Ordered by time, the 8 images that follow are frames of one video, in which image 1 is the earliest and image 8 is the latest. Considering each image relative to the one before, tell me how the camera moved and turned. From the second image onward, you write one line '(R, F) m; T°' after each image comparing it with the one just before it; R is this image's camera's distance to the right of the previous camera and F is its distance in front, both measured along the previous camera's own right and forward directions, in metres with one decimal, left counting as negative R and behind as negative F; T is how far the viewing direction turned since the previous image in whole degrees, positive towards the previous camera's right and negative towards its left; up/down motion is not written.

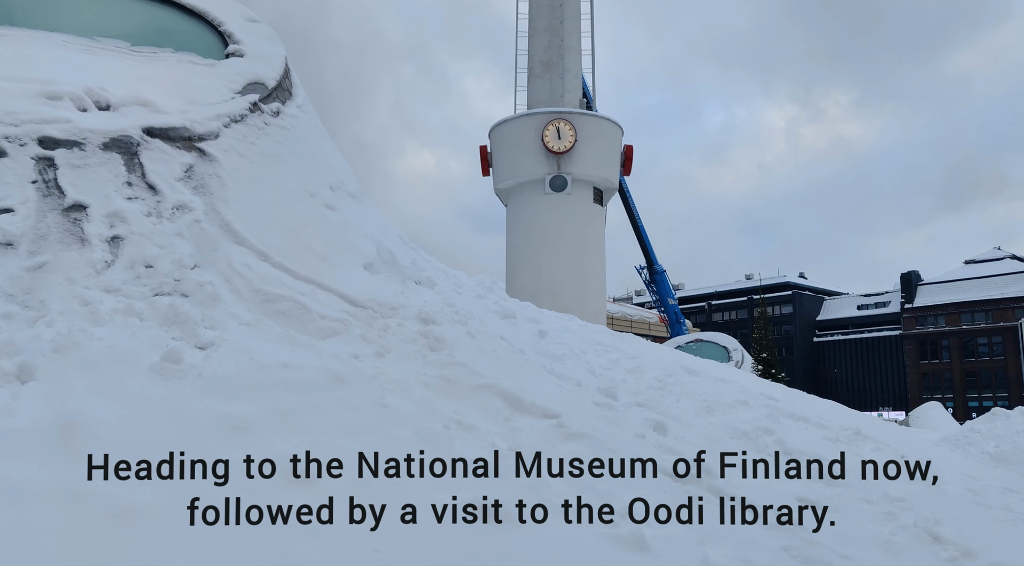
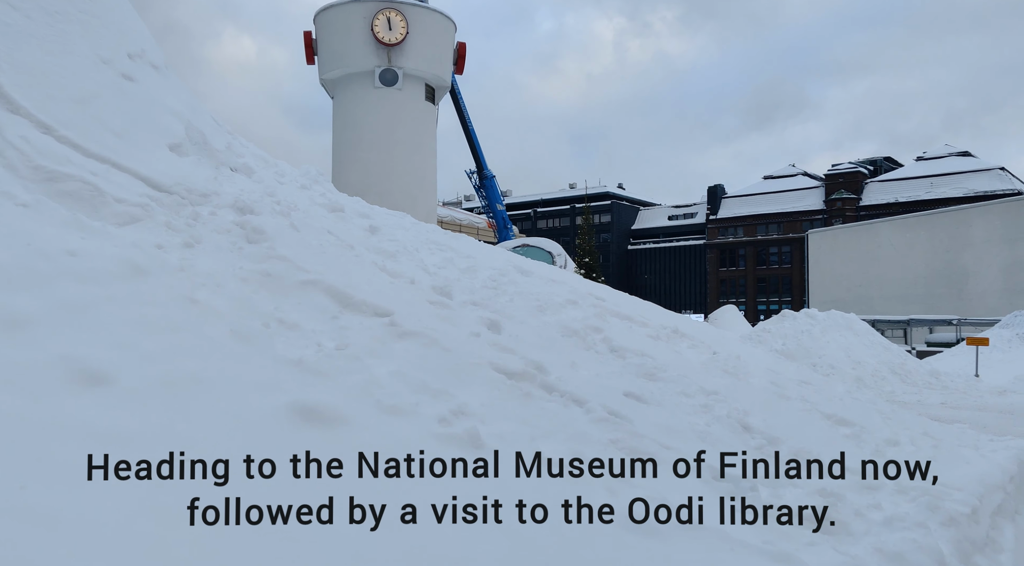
(0.0, +0.4) m; +13°
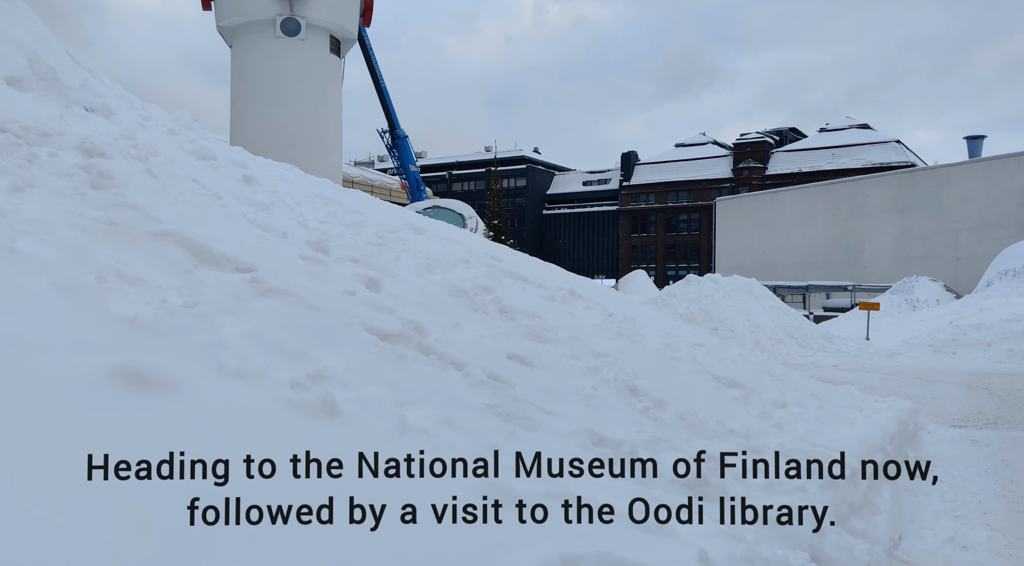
(+0.3, +0.4) m; +6°
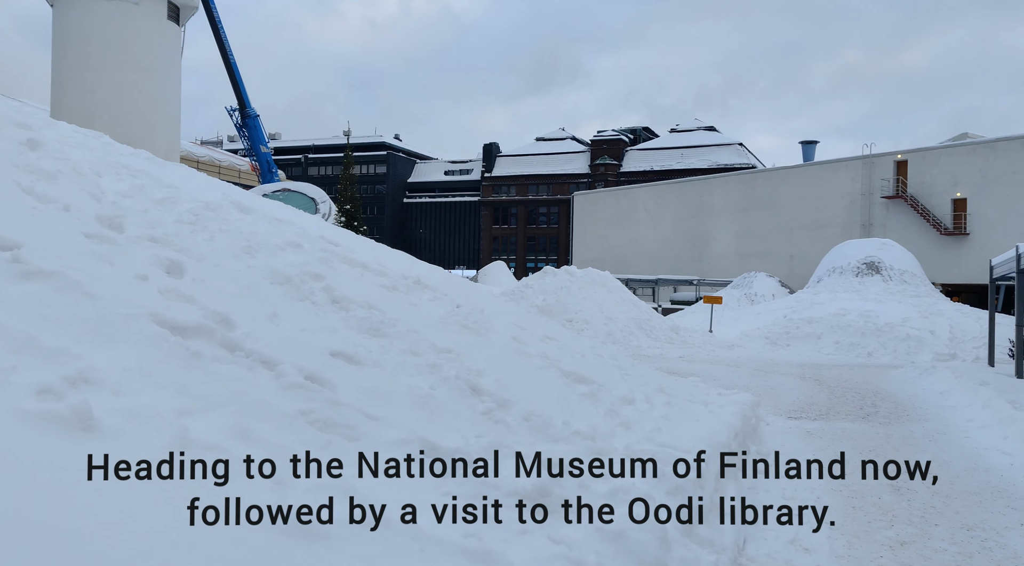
(+0.2, +0.6) m; +10°
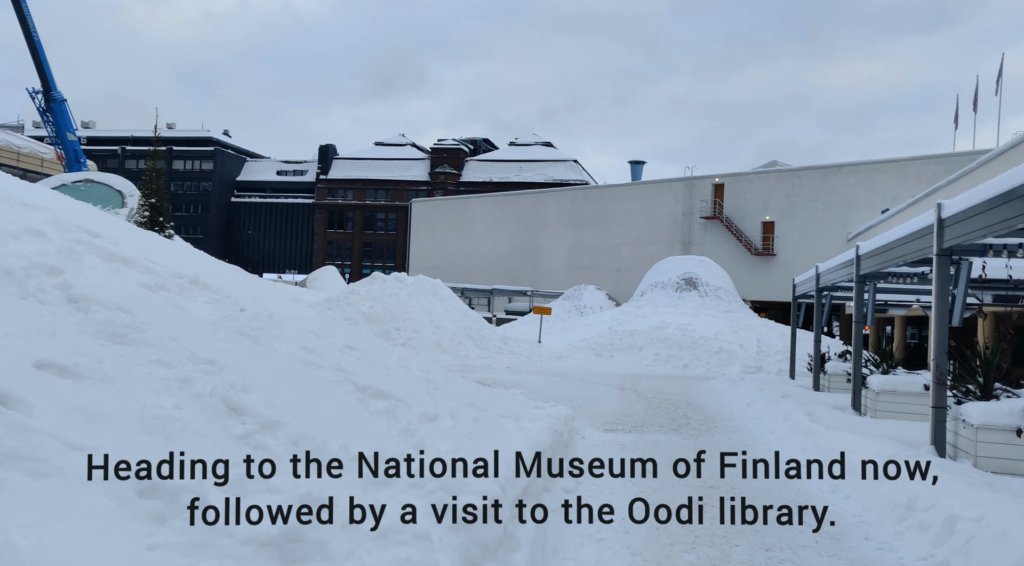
(+0.4, +0.7) m; +12°
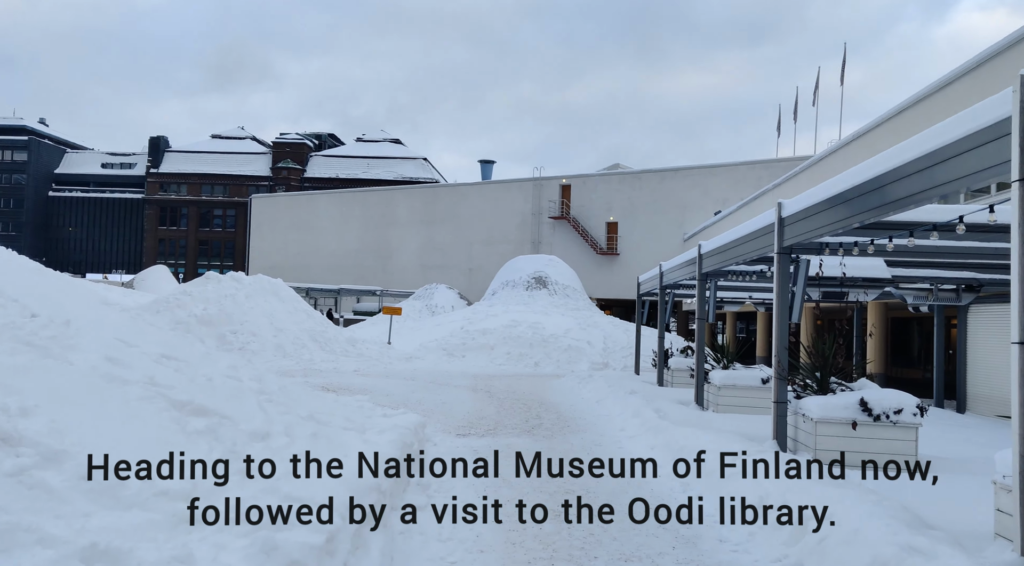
(+0.1, +0.5) m; +11°
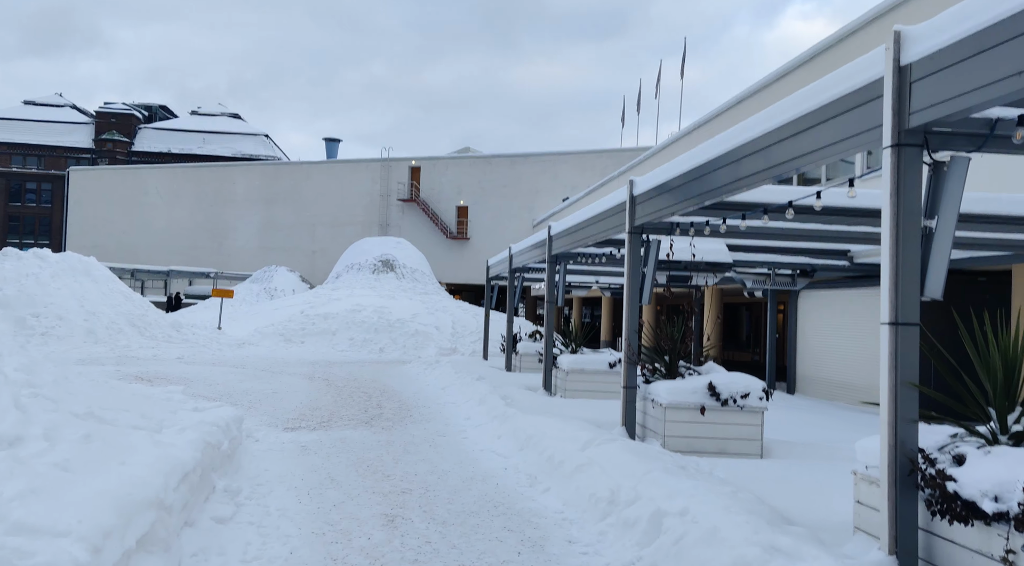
(+0.1, +0.7) m; +11°
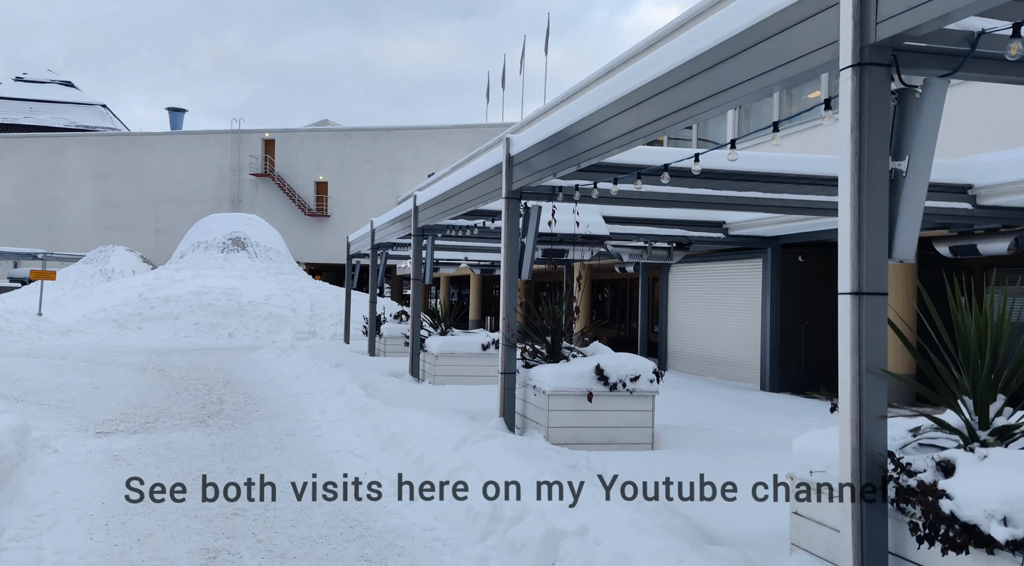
(+0.1, +1.0) m; +10°
